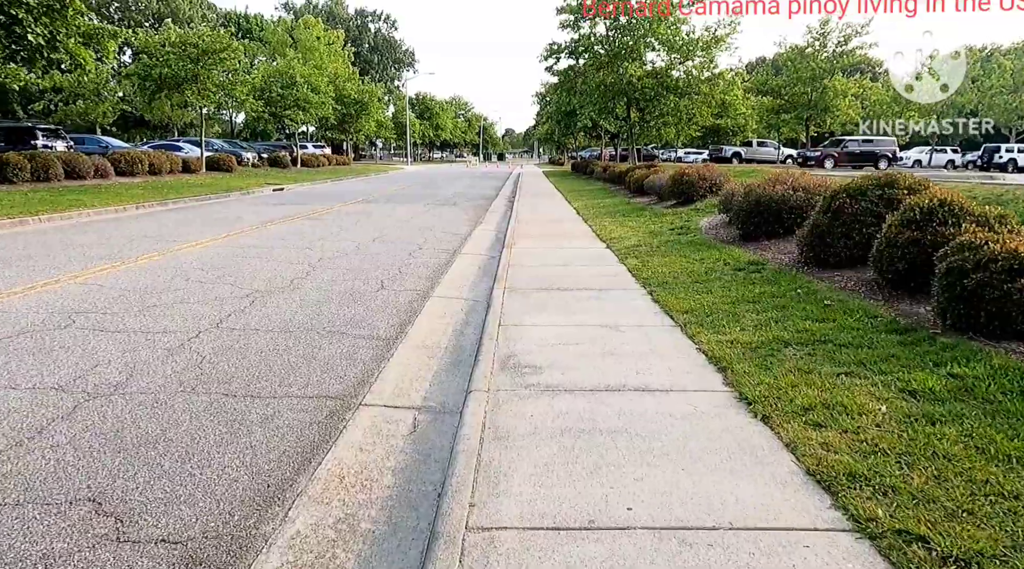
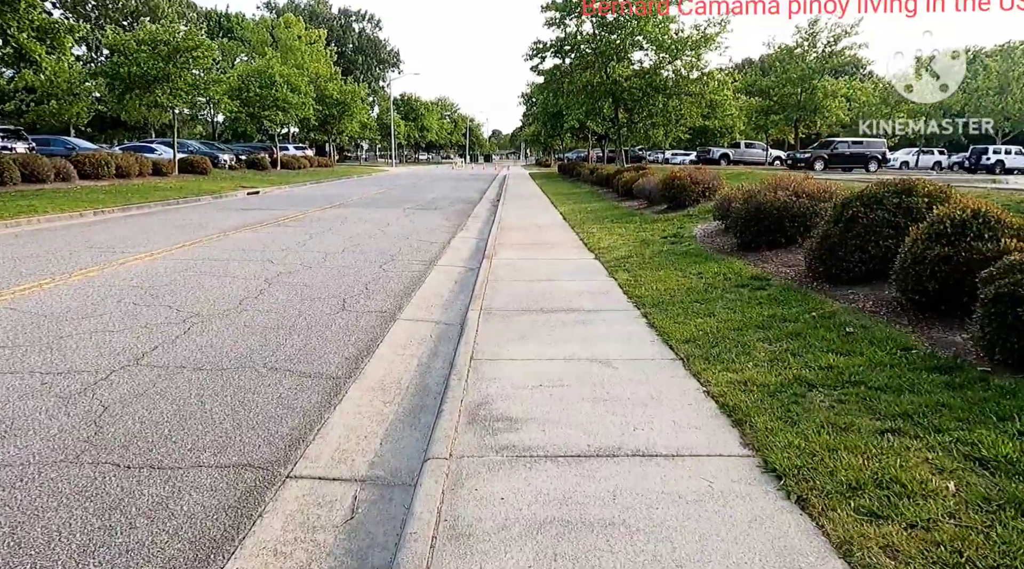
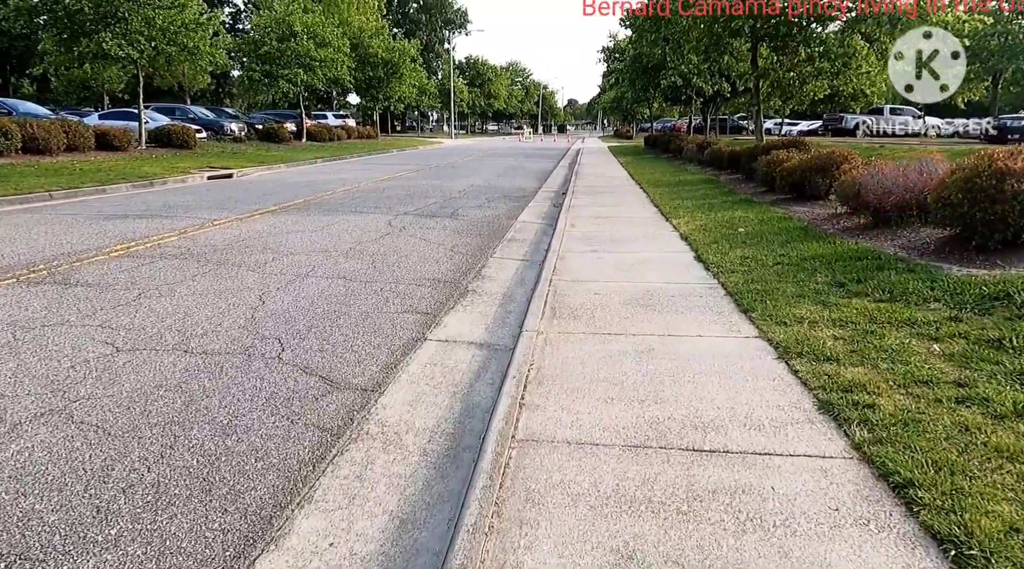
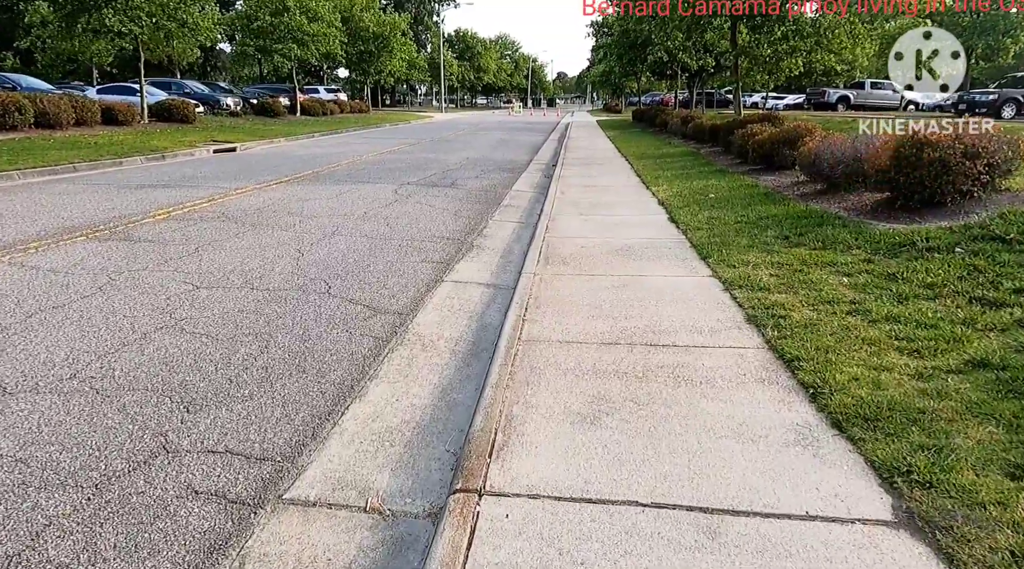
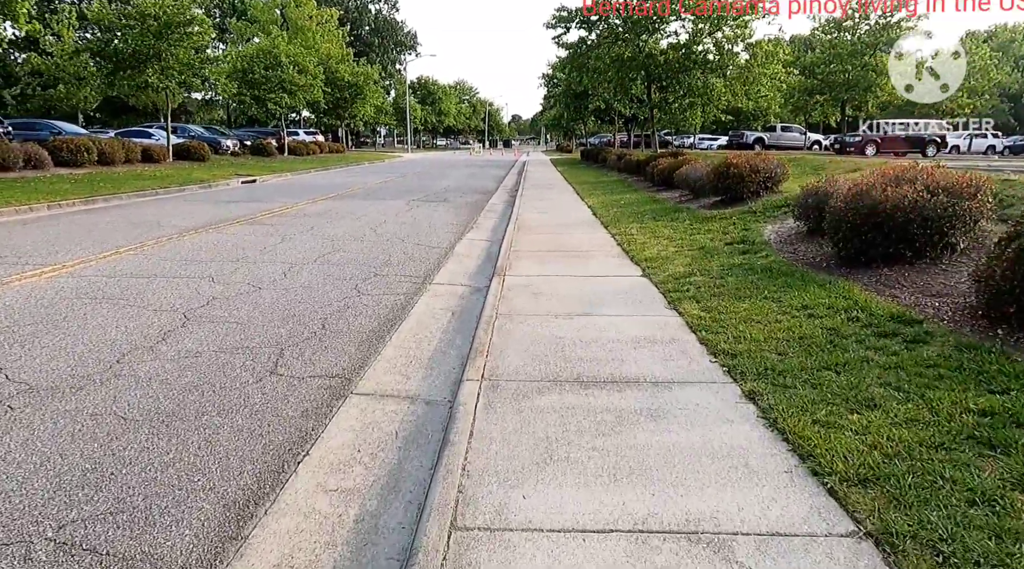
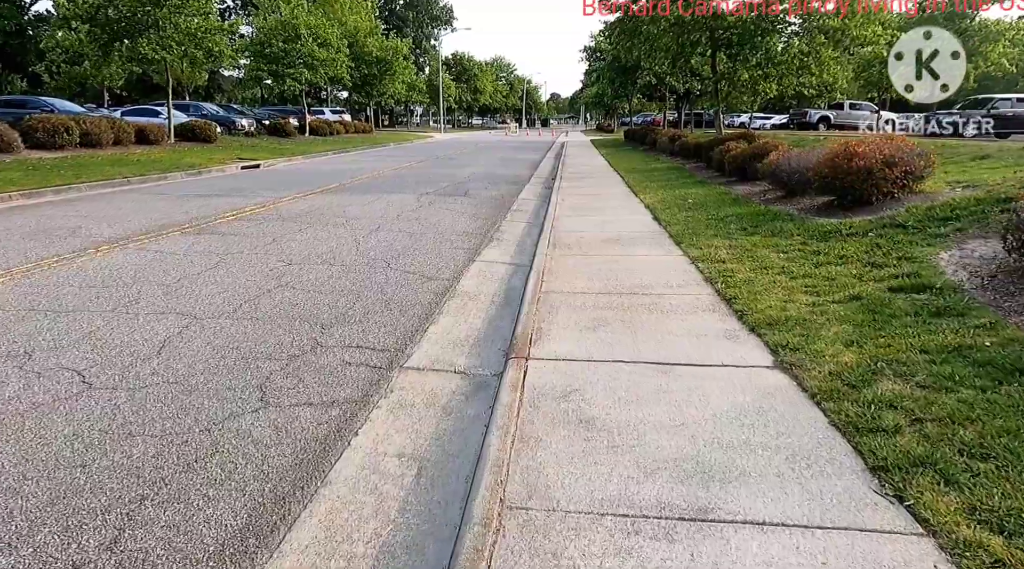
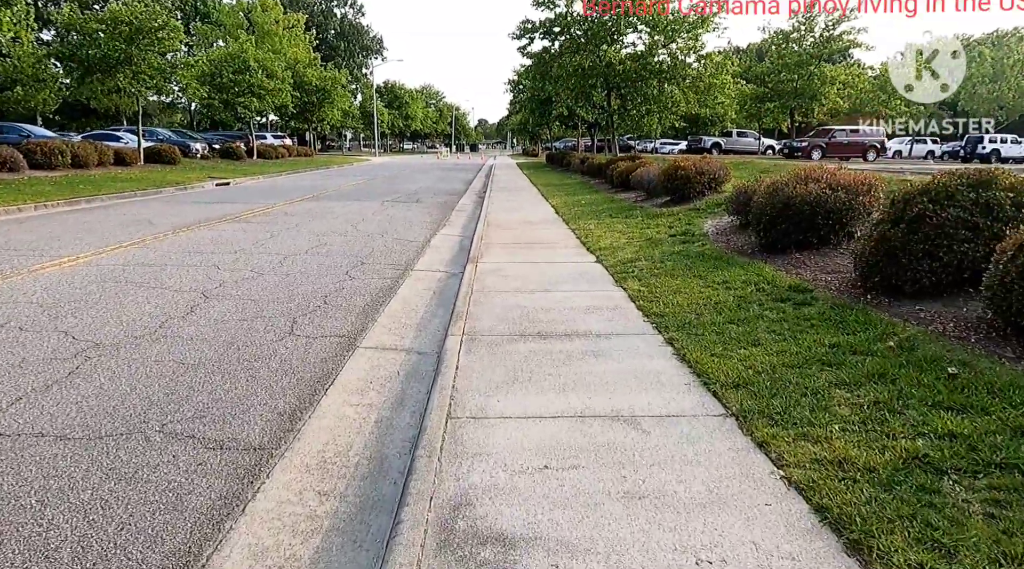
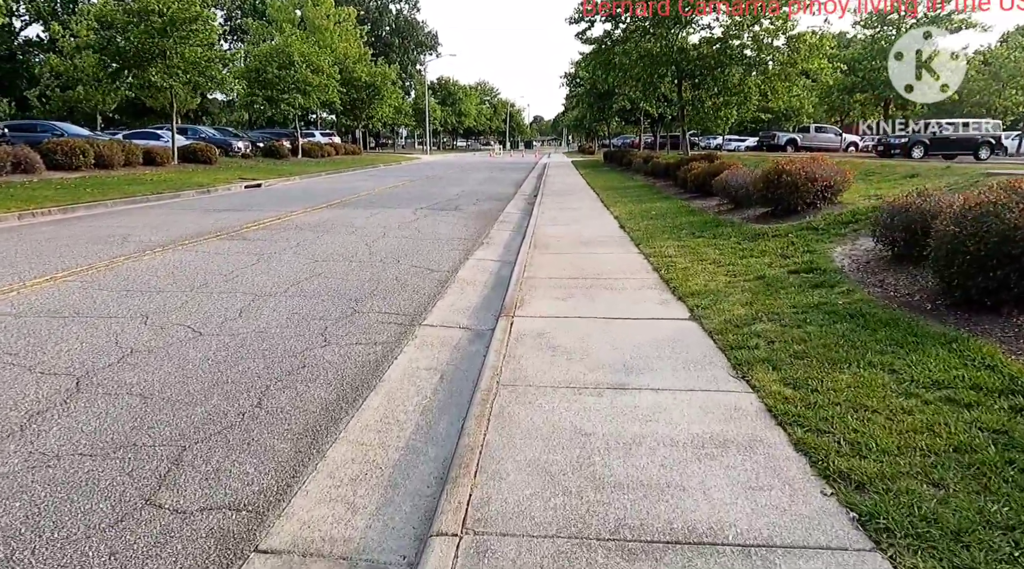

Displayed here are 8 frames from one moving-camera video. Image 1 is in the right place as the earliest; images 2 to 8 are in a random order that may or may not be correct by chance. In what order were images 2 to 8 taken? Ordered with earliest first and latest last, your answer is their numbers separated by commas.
2, 7, 5, 8, 6, 4, 3
